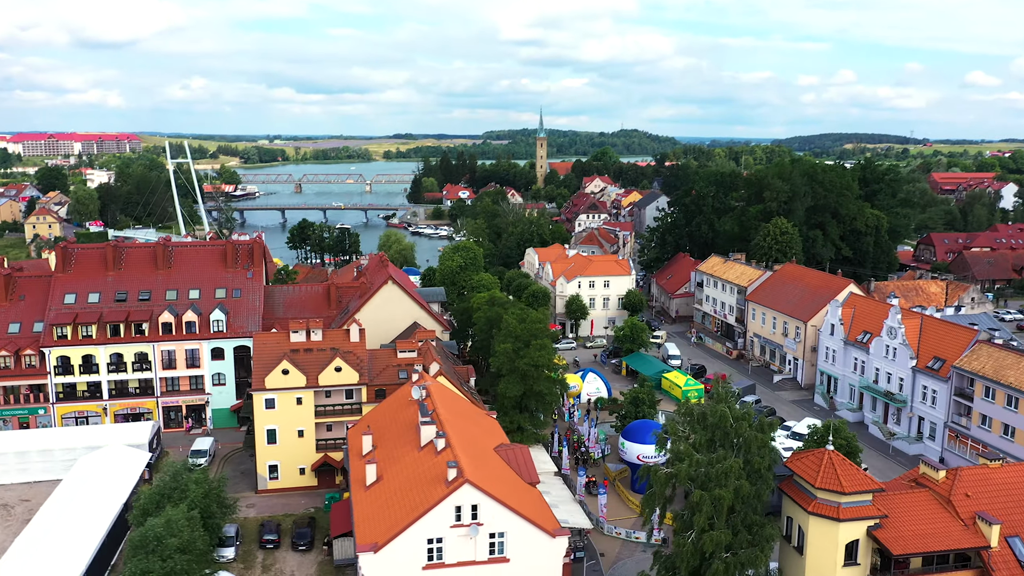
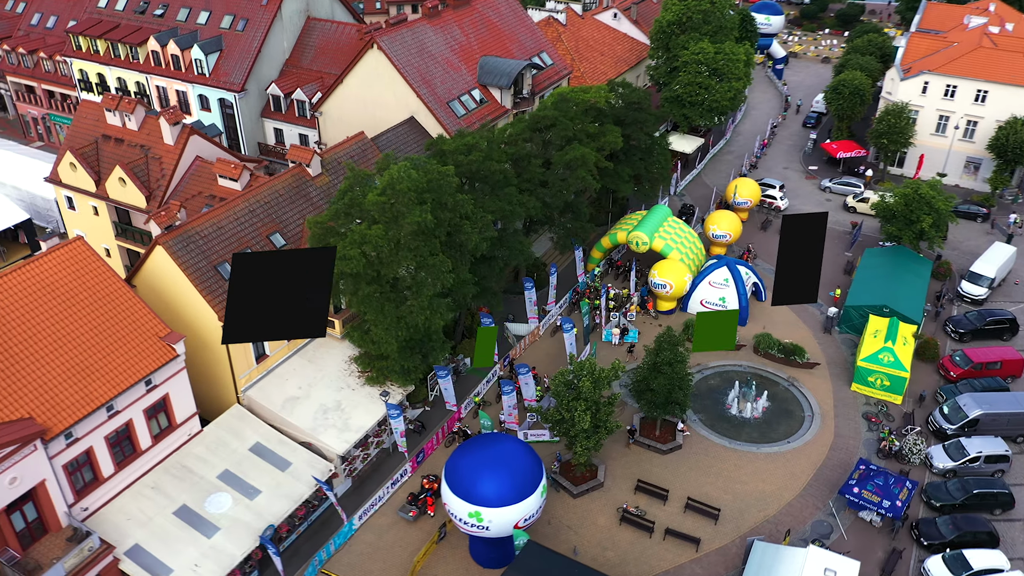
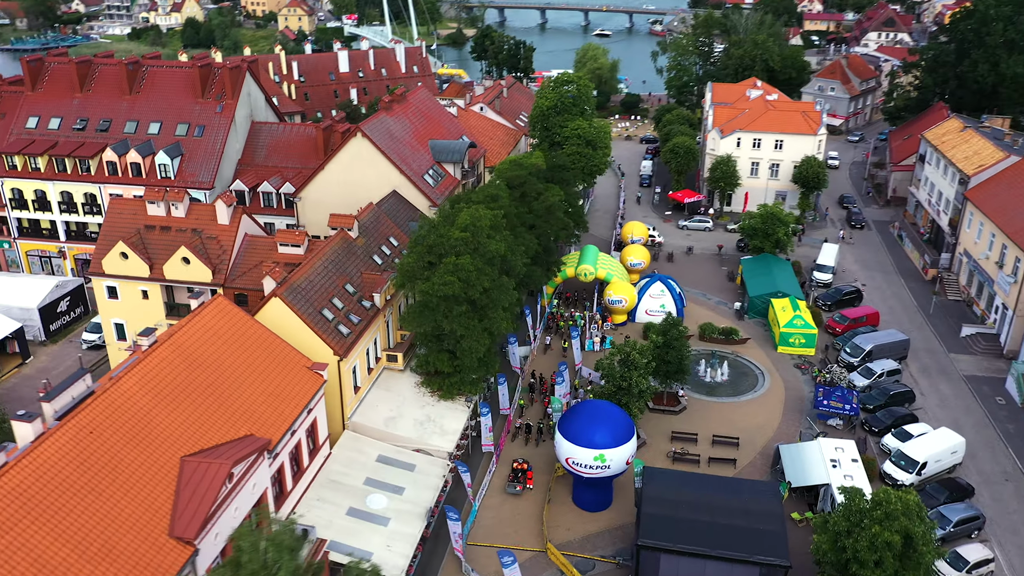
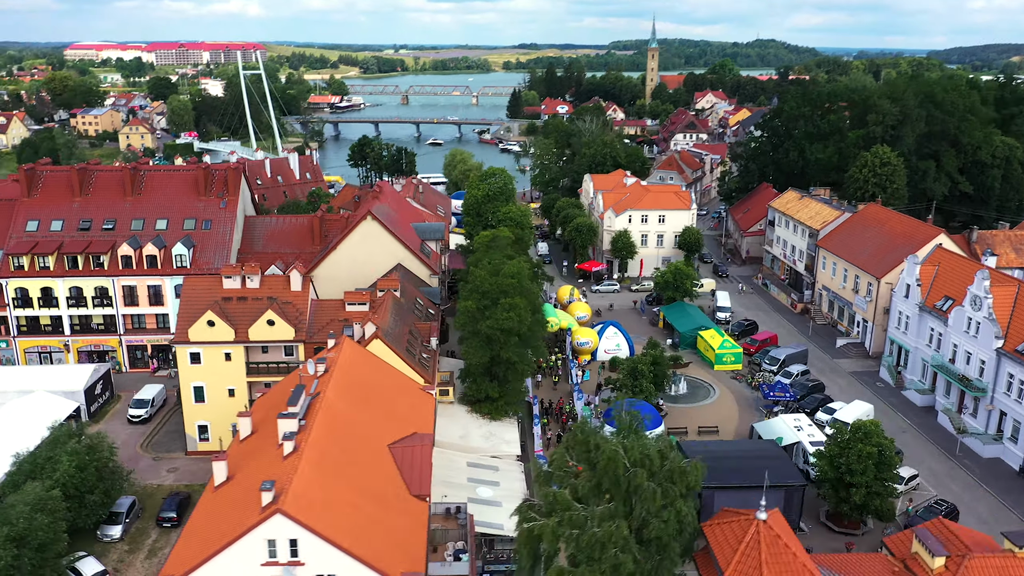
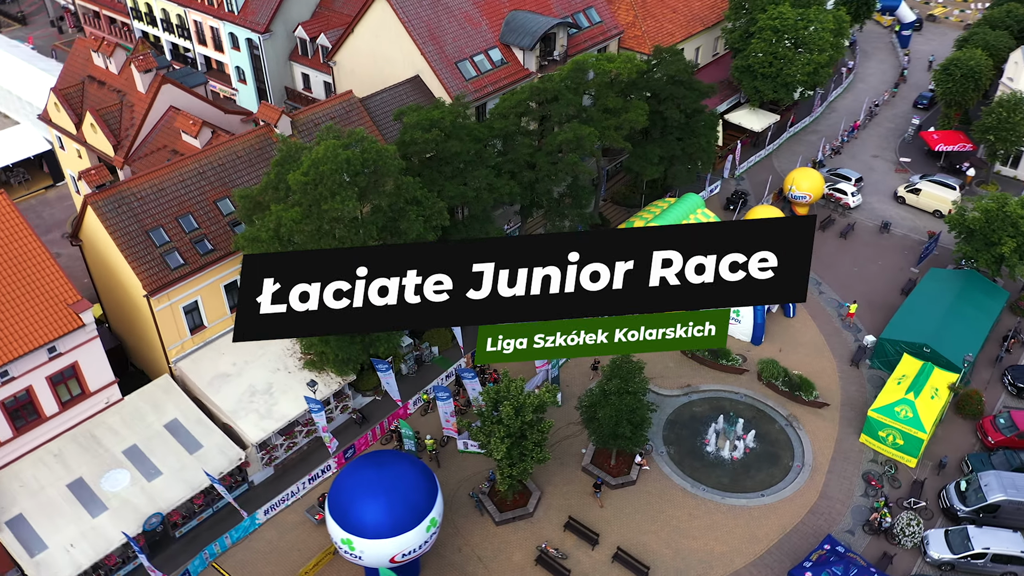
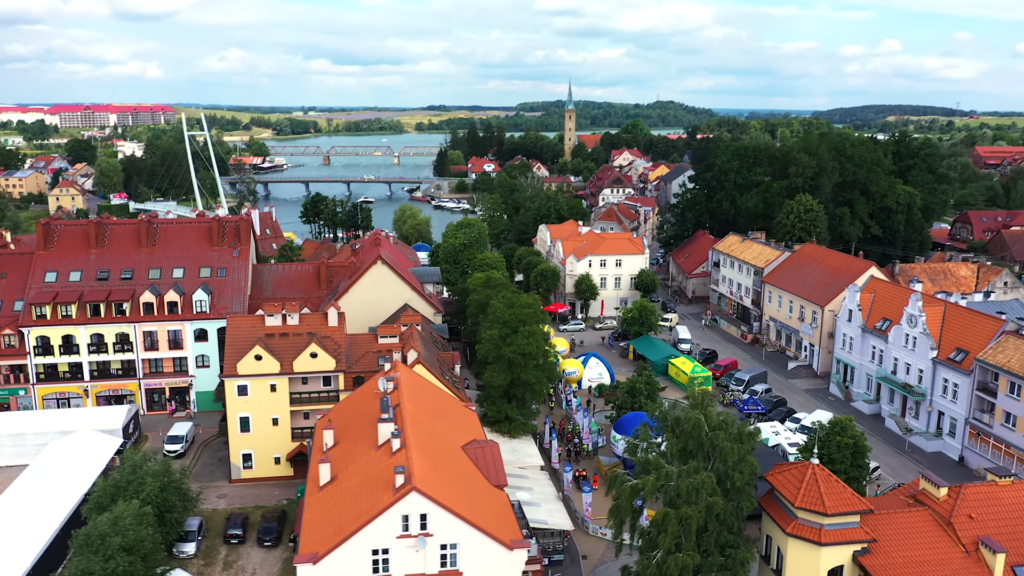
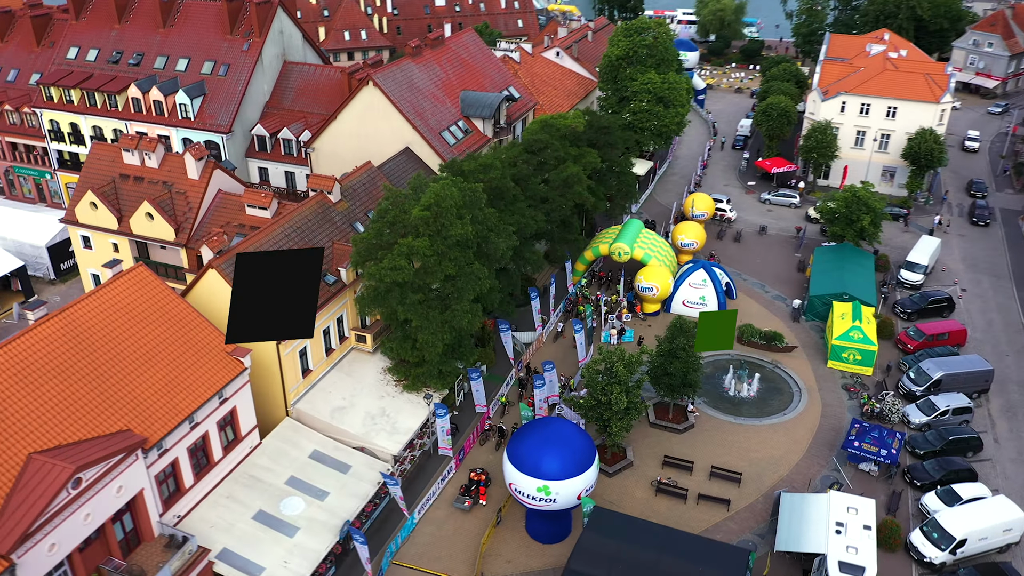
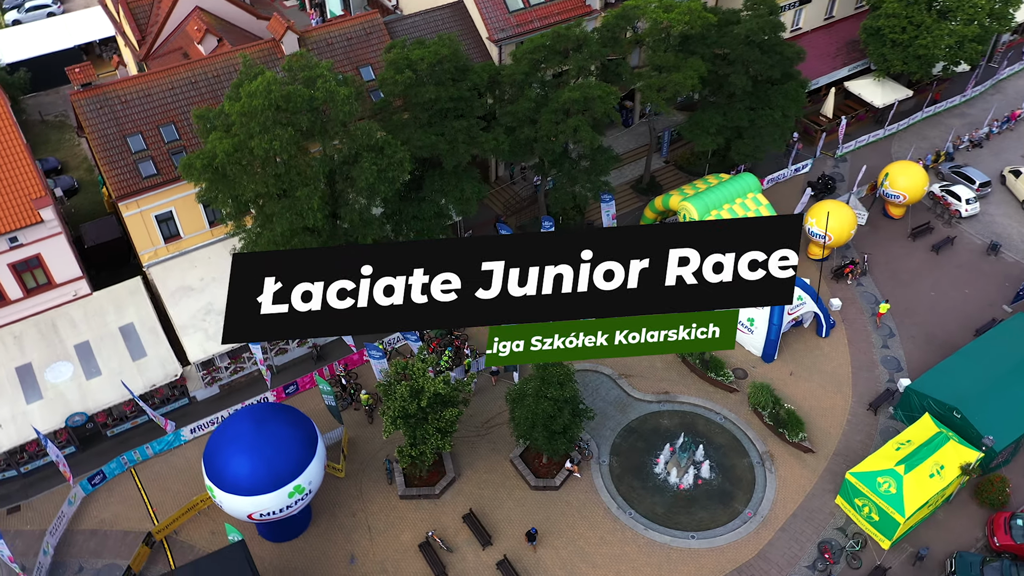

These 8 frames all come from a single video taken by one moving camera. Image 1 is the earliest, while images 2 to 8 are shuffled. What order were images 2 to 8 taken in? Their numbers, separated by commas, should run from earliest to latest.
6, 4, 3, 7, 2, 5, 8
